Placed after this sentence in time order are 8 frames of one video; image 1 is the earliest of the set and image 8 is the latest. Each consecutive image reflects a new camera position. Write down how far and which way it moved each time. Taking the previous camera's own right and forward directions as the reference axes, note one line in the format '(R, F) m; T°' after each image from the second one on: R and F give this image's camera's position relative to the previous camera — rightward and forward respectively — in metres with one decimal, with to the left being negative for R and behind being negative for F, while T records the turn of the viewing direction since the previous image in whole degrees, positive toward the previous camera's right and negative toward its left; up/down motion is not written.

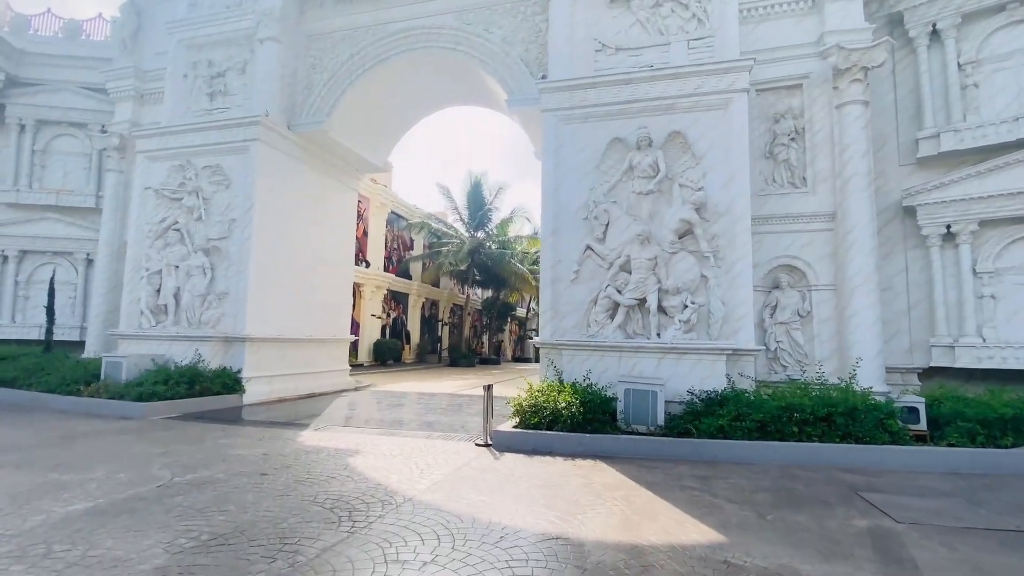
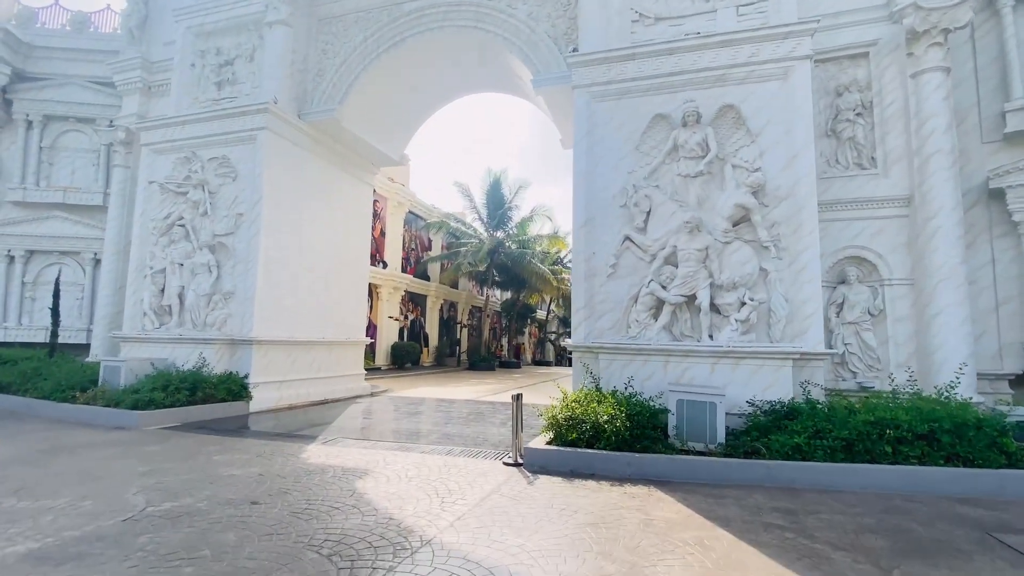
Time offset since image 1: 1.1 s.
(-0.2, +0.8) m; -2°
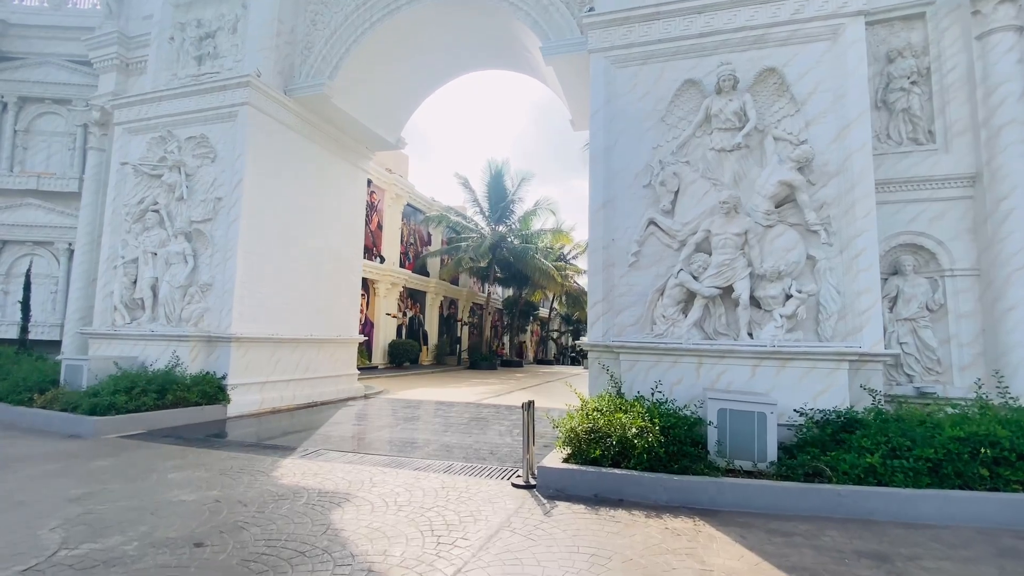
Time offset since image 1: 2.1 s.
(-0.1, +0.8) m; 0°
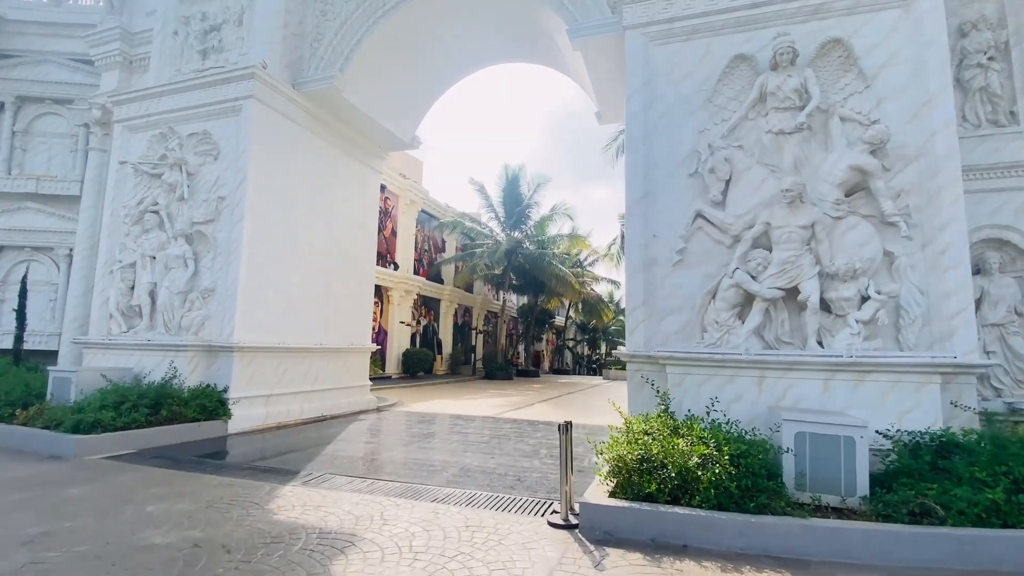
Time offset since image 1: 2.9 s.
(-0.2, +0.7) m; -1°
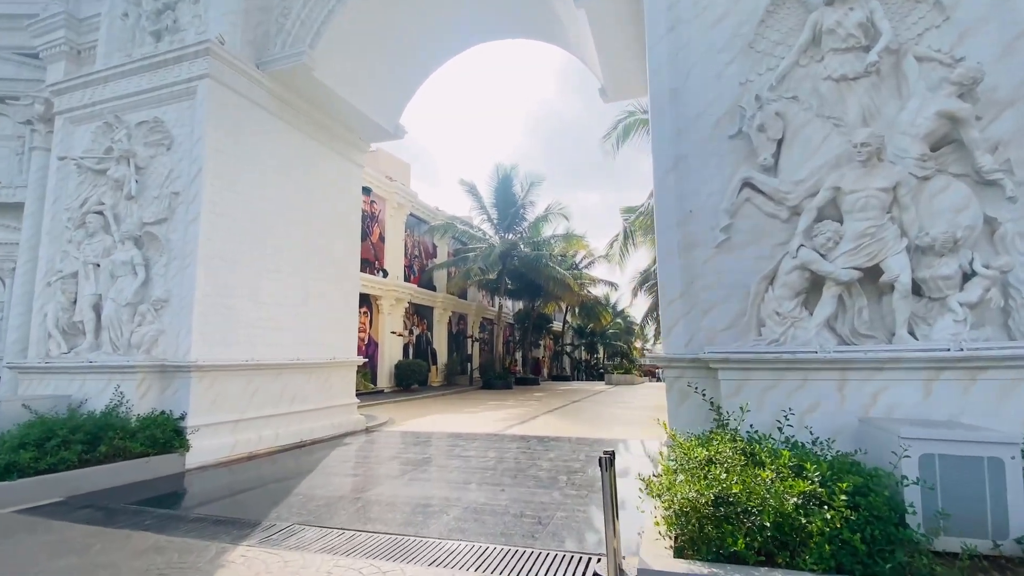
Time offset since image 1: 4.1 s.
(-0.1, +1.0) m; +1°
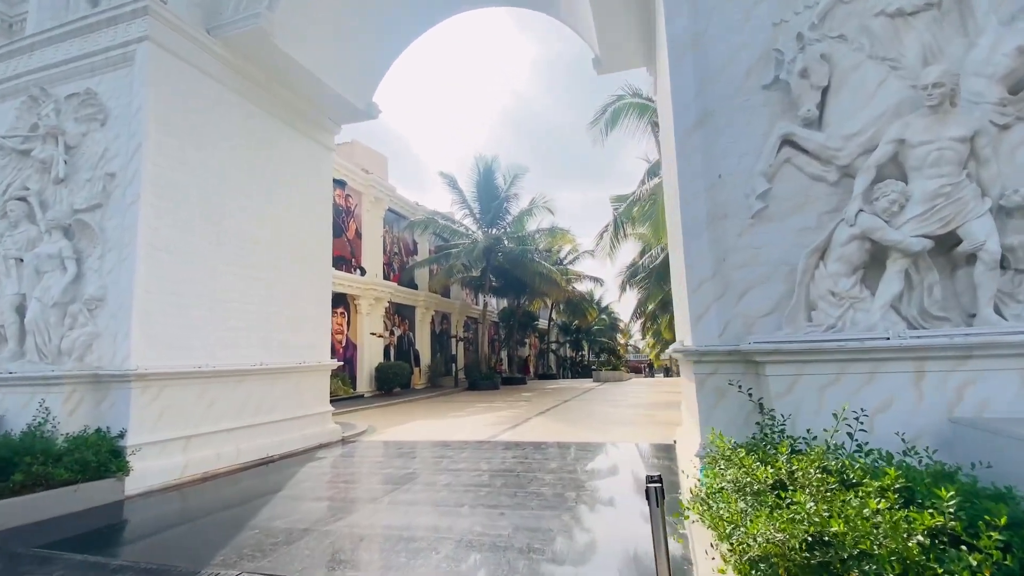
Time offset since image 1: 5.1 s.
(-0.1, +0.7) m; +2°
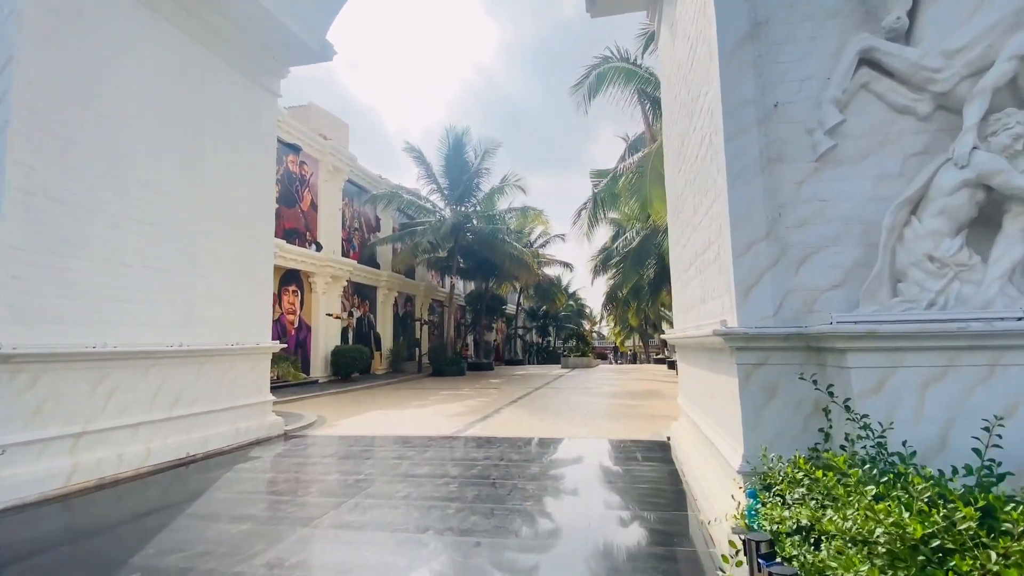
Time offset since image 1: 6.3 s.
(-0.1, +0.9) m; +4°
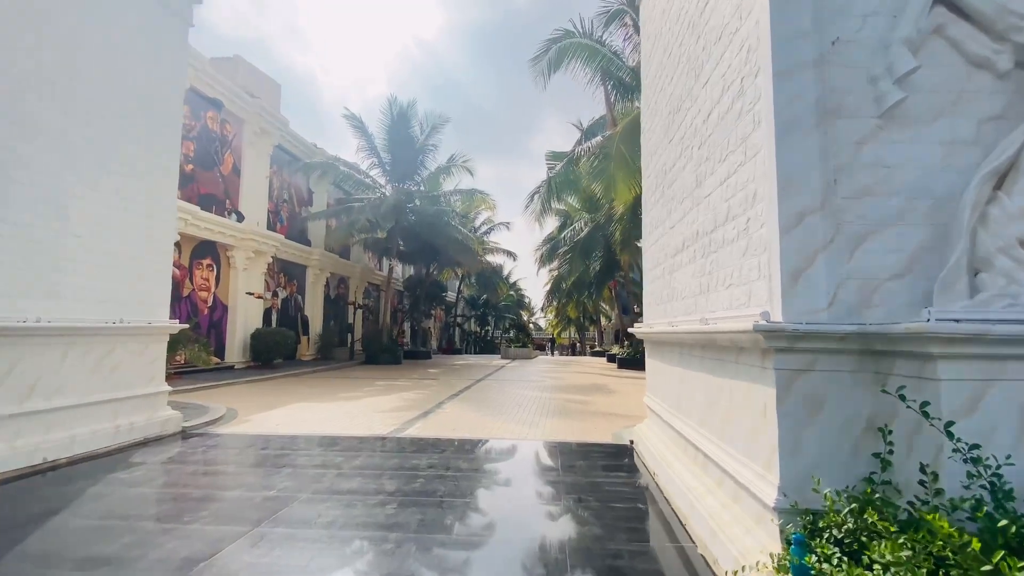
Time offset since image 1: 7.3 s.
(-0.2, +0.7) m; +7°
